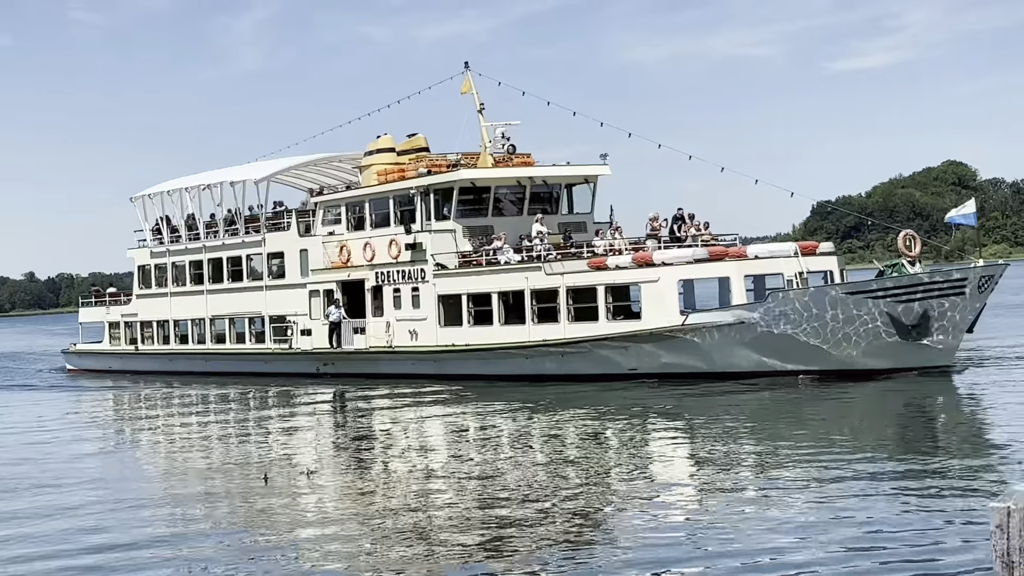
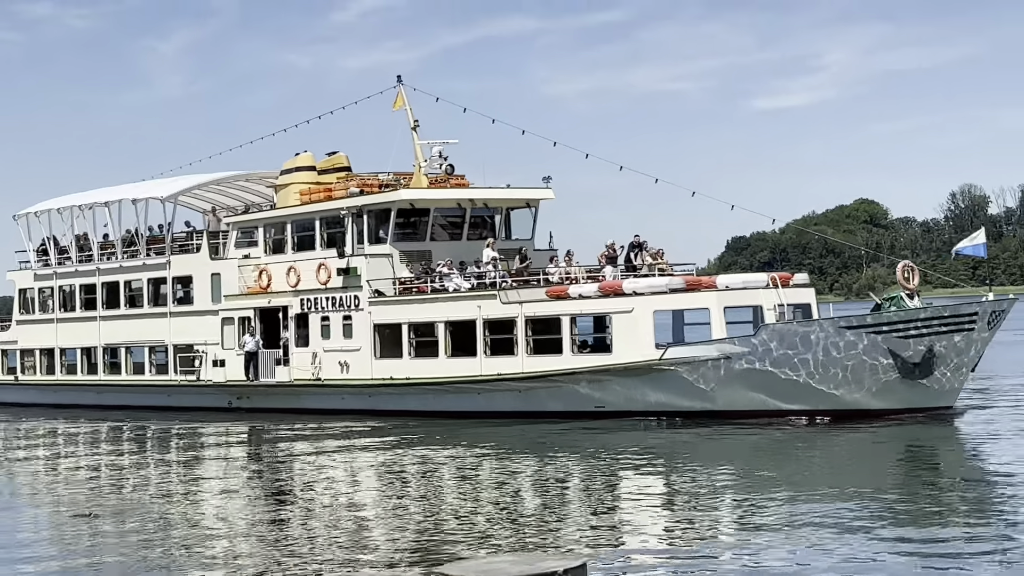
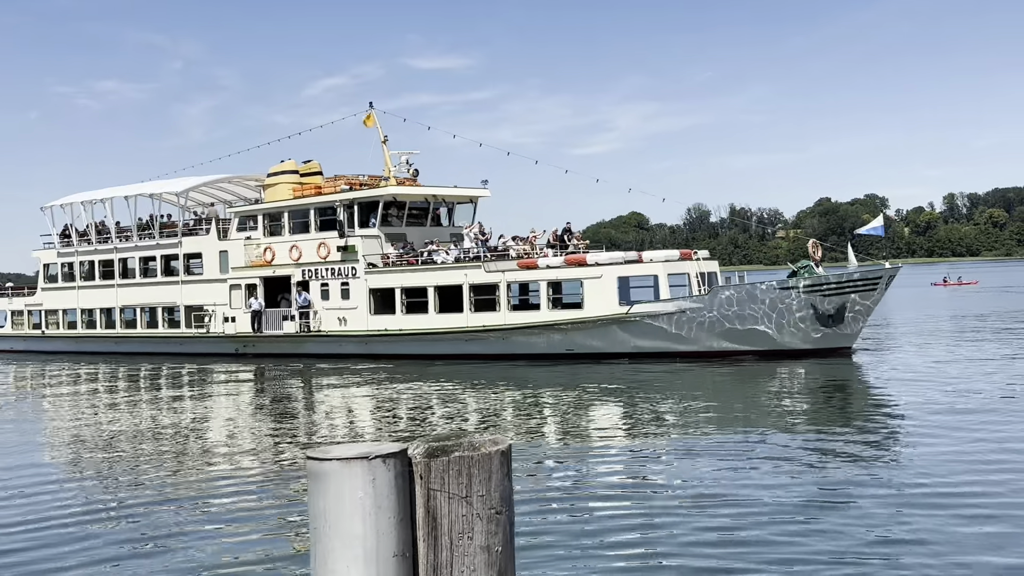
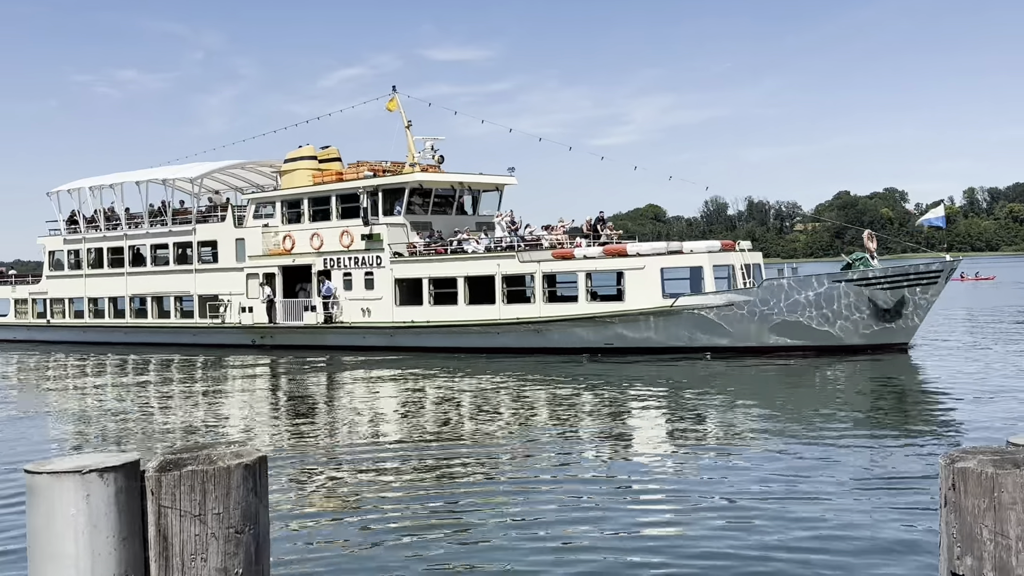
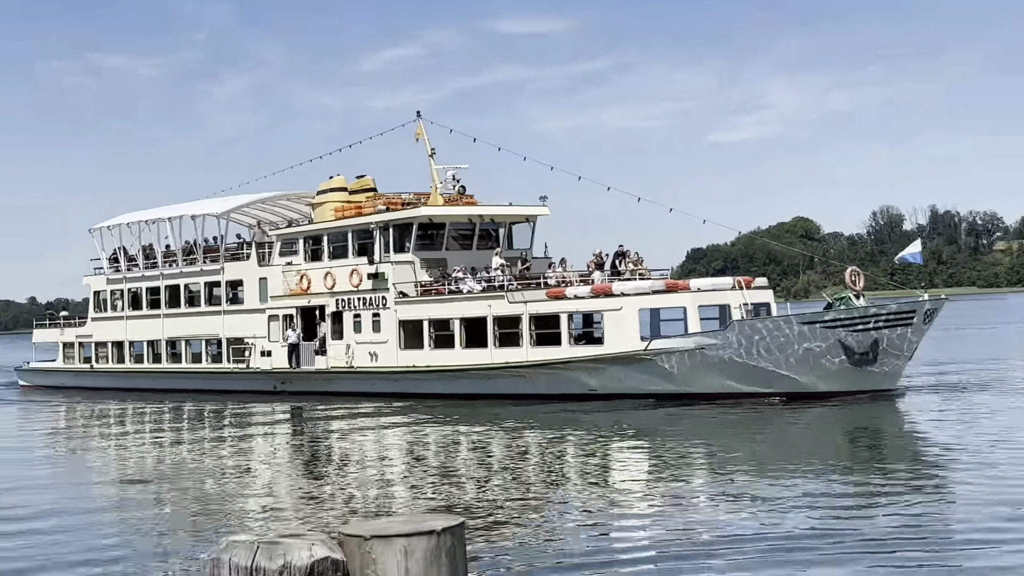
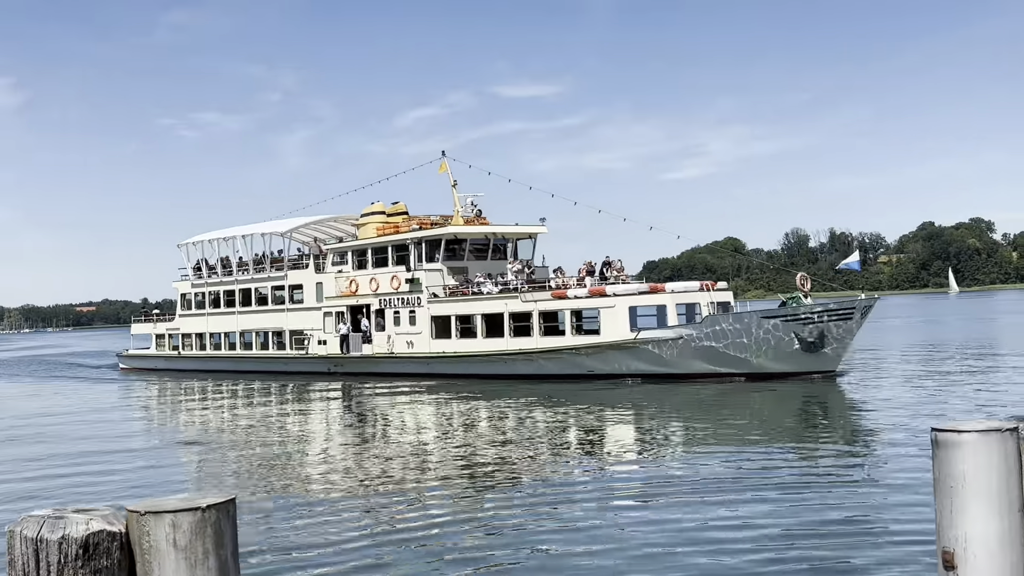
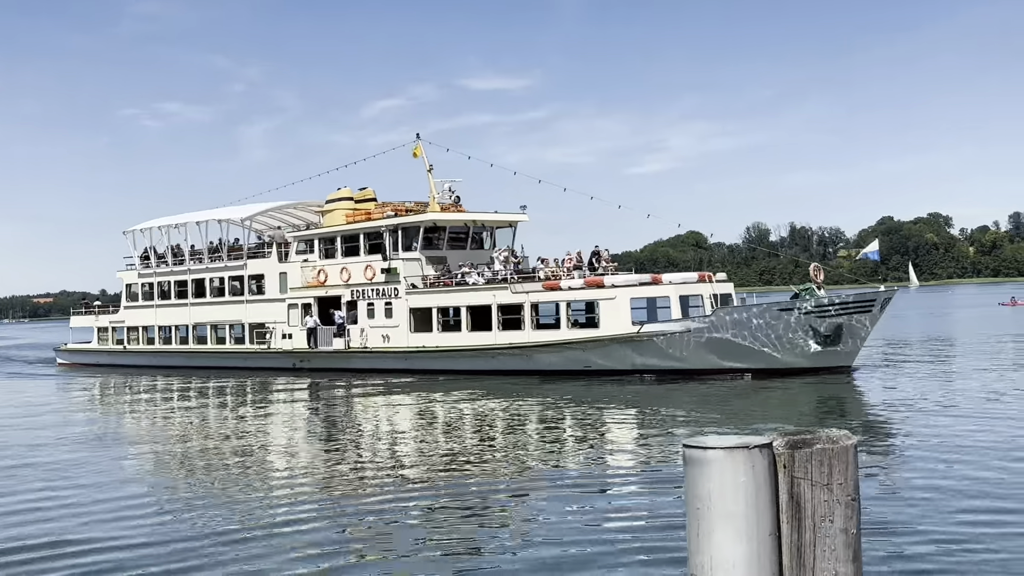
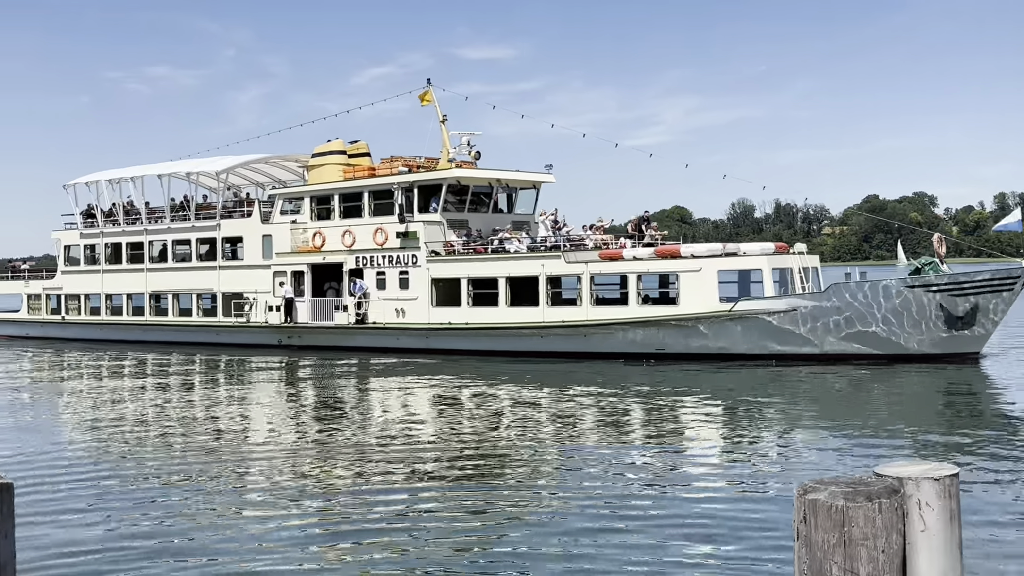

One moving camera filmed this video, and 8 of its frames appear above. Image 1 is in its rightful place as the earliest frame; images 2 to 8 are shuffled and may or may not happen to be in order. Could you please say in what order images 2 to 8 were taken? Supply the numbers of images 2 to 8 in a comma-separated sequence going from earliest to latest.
2, 5, 6, 7, 3, 4, 8
